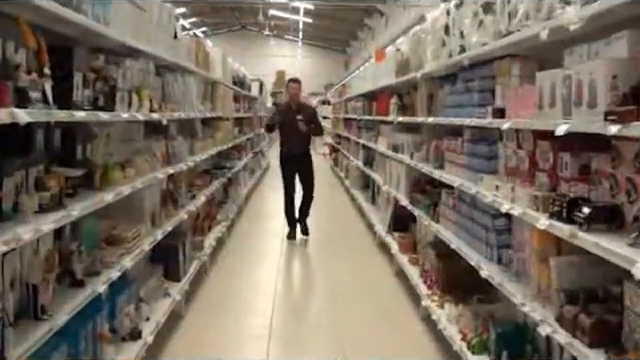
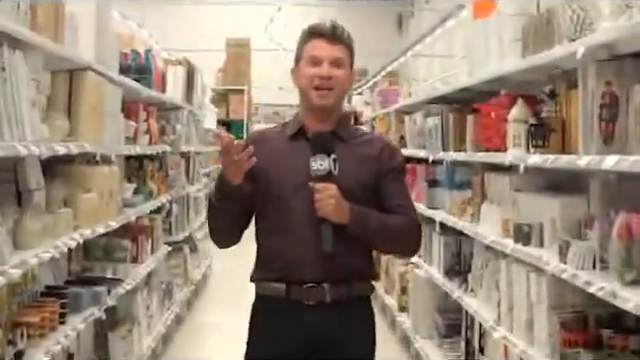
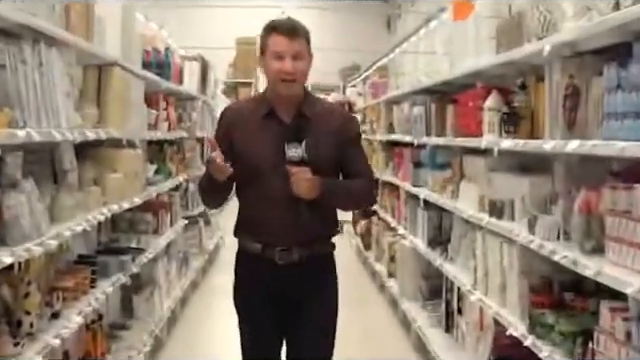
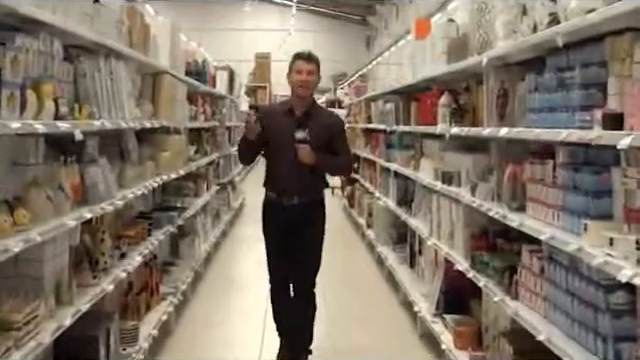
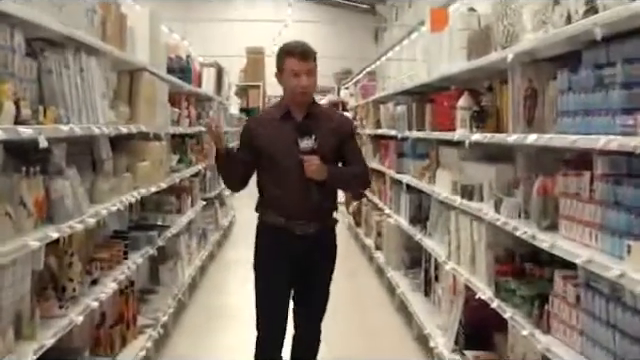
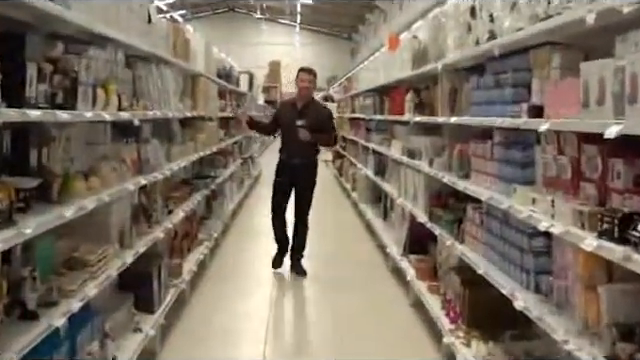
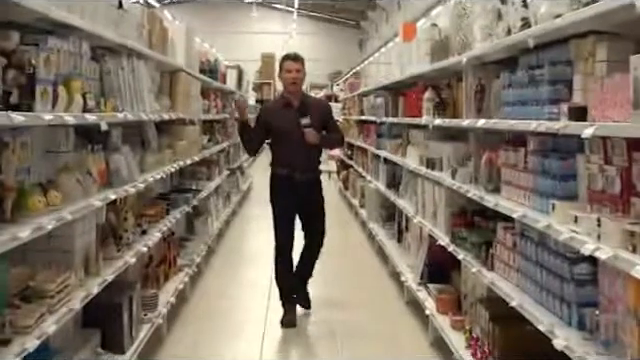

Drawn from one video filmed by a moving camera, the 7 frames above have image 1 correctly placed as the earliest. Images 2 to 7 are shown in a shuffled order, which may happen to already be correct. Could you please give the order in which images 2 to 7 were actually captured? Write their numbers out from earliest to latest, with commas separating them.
6, 7, 4, 5, 3, 2
